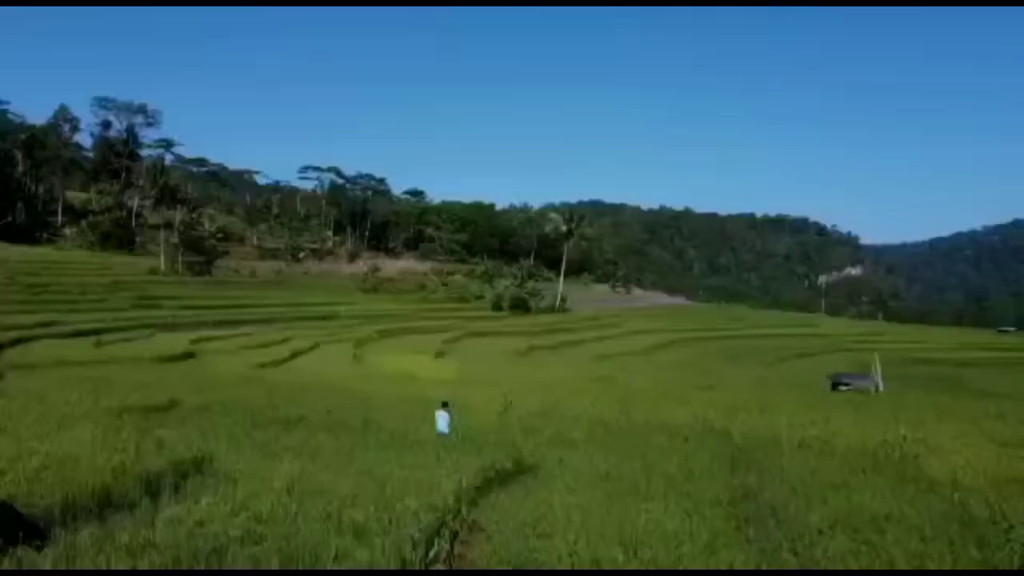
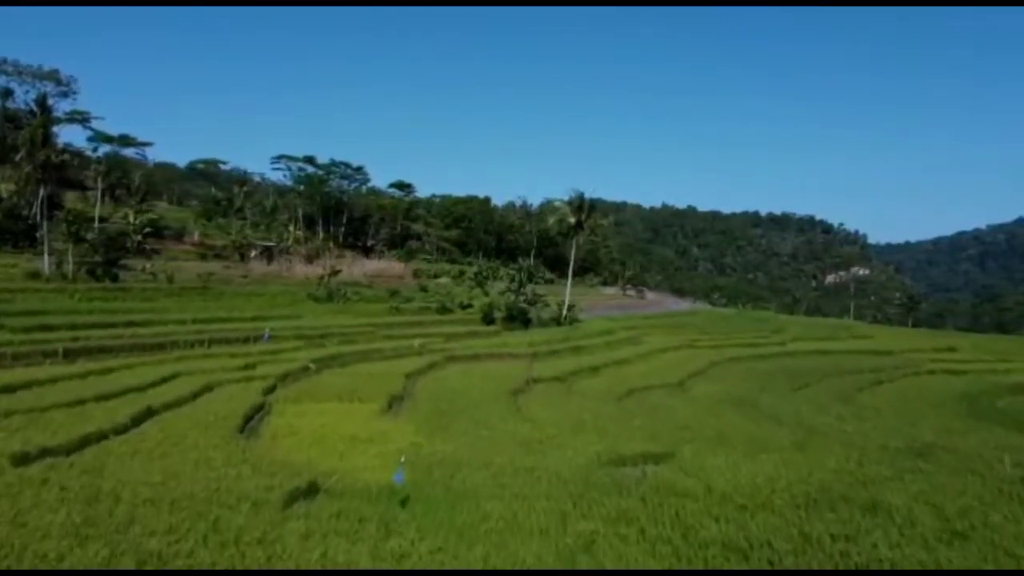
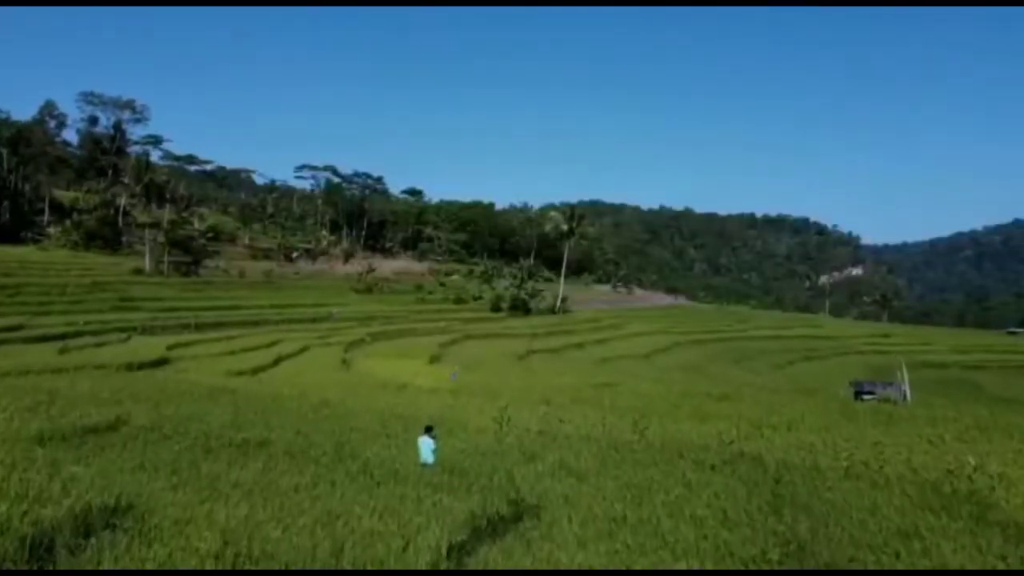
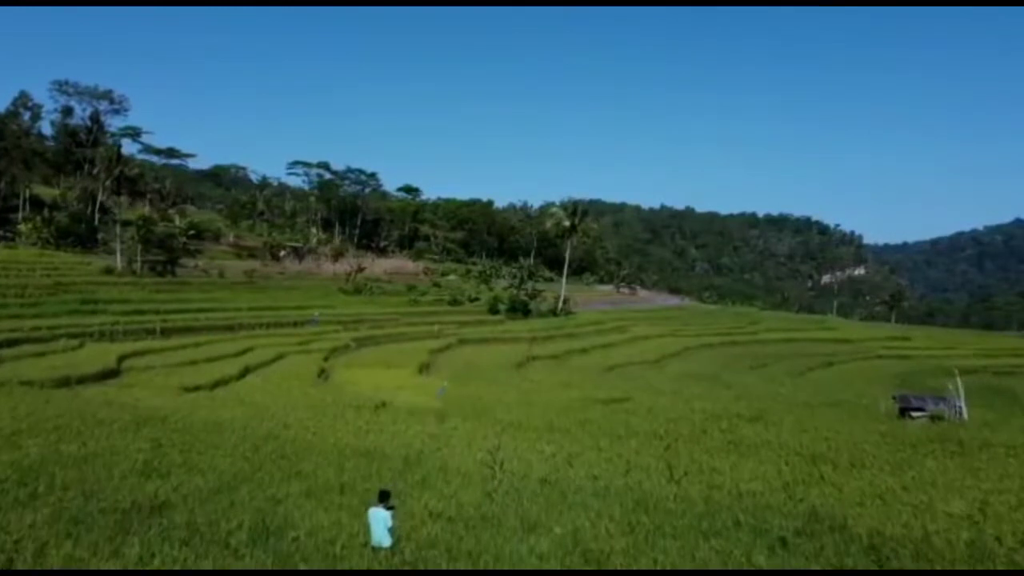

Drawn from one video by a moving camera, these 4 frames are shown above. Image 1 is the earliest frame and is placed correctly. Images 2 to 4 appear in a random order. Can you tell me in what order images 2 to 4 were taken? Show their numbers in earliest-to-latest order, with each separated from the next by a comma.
3, 4, 2
